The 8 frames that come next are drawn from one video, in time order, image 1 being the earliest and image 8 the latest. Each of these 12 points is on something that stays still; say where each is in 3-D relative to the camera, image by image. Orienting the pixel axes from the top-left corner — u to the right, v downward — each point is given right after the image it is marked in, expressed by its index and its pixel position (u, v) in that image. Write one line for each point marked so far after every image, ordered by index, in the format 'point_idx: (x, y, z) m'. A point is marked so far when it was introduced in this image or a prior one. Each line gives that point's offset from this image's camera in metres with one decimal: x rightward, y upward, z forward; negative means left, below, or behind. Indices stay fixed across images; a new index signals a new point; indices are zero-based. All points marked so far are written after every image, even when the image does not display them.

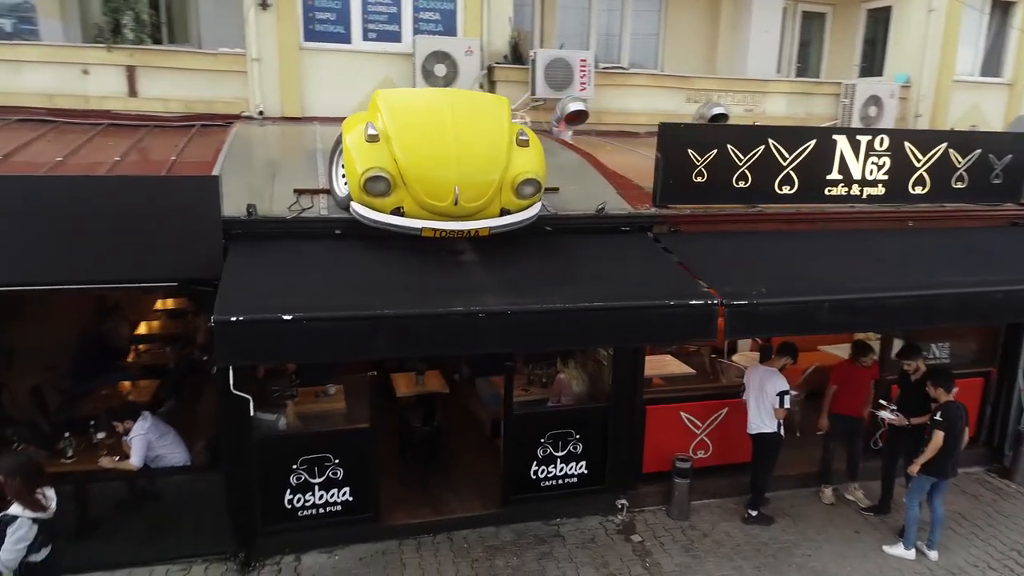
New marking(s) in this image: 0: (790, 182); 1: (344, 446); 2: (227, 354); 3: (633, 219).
0: (+2.5, +0.9, +6.3) m
1: (-1.4, -1.3, +5.9) m
2: (-1.8, -0.4, +4.3) m
3: (+1.0, +0.6, +5.9) m
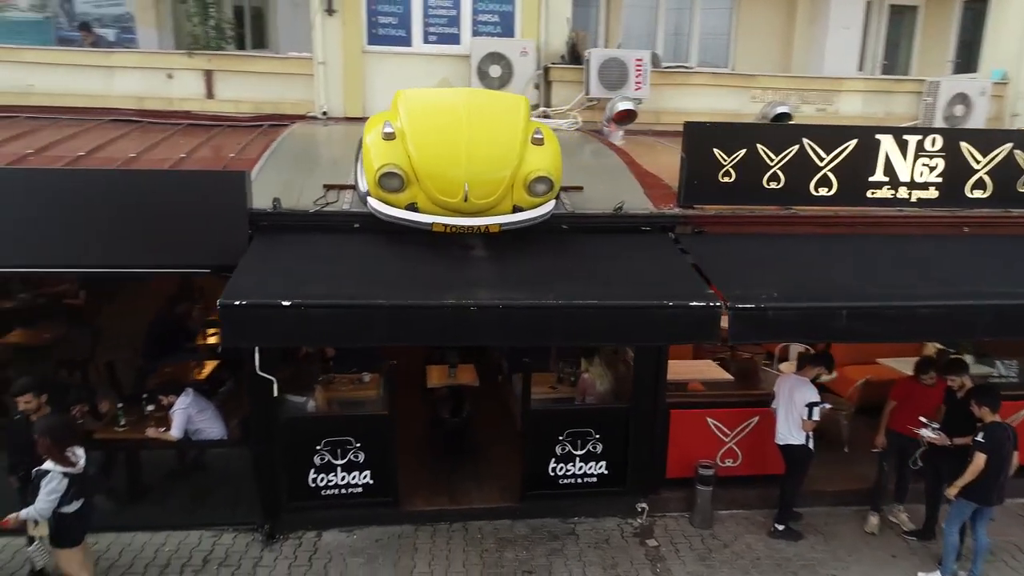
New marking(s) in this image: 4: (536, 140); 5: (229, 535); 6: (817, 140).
0: (+2.7, +0.9, +6.0) m
1: (-1.3, -1.2, +6.2) m
2: (-1.8, -0.3, +4.6) m
3: (+1.2, +0.6, +5.9) m
4: (+0.2, +1.2, +5.6) m
5: (-2.4, -2.1, +6.1) m
6: (+2.5, +1.2, +5.9) m
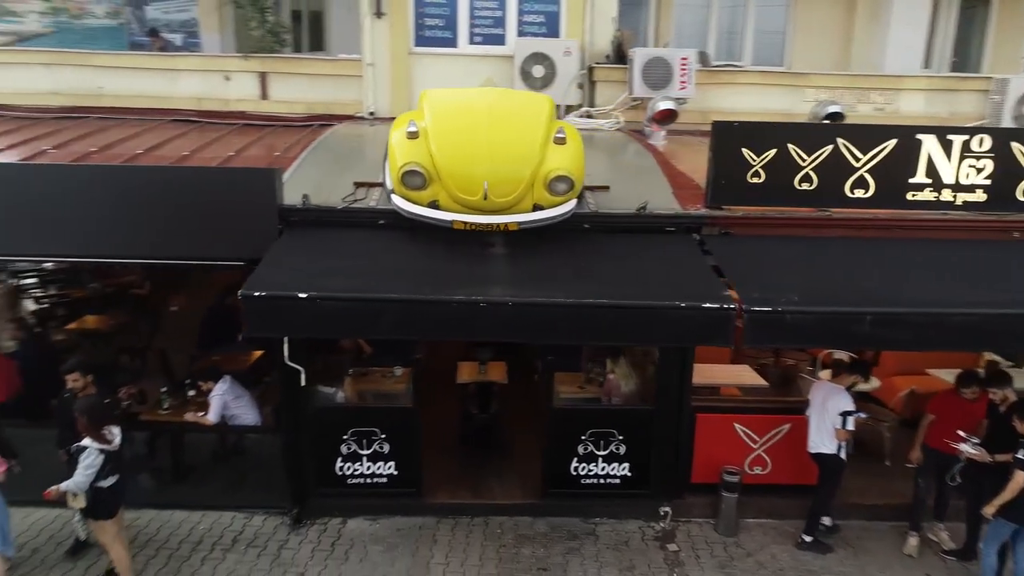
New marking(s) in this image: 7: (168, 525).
0: (+2.9, +0.8, +5.8) m
1: (-1.1, -1.2, +6.3) m
2: (-1.8, -0.3, +4.8) m
3: (+1.4, +0.6, +5.8) m
4: (+0.4, +1.2, +5.6) m
5: (-2.3, -2.1, +6.4) m
6: (+2.7, +1.2, +5.7) m
7: (-3.0, -2.1, +6.2) m
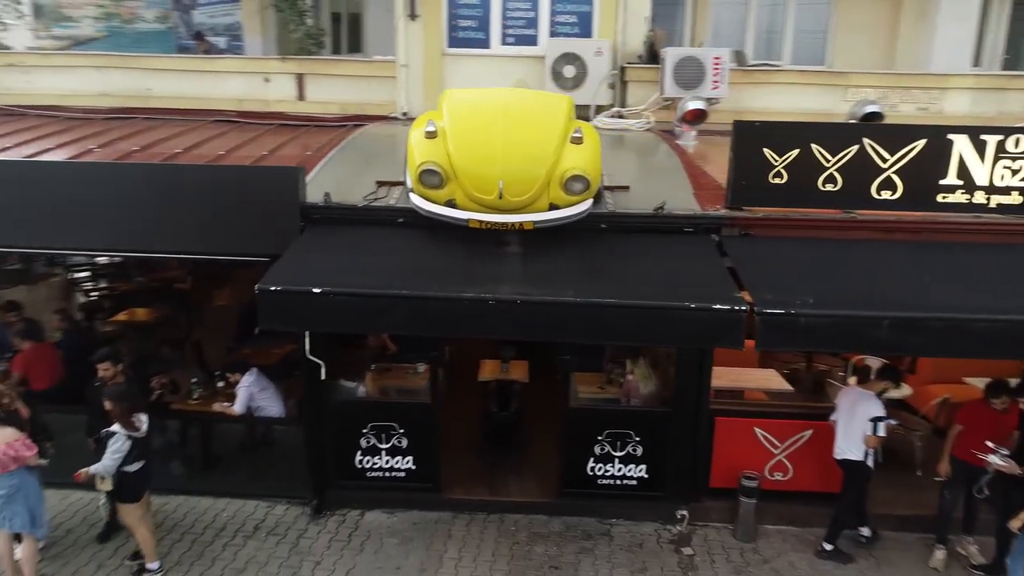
0: (+3.0, +0.8, +5.7) m
1: (-1.0, -1.2, +6.4) m
2: (-1.7, -0.2, +5.0) m
3: (+1.5, +0.5, +5.7) m
4: (+0.5, +1.2, +5.6) m
5: (-2.1, -2.0, +6.5) m
6: (+2.9, +1.2, +5.6) m
7: (-2.9, -2.0, +6.4) m
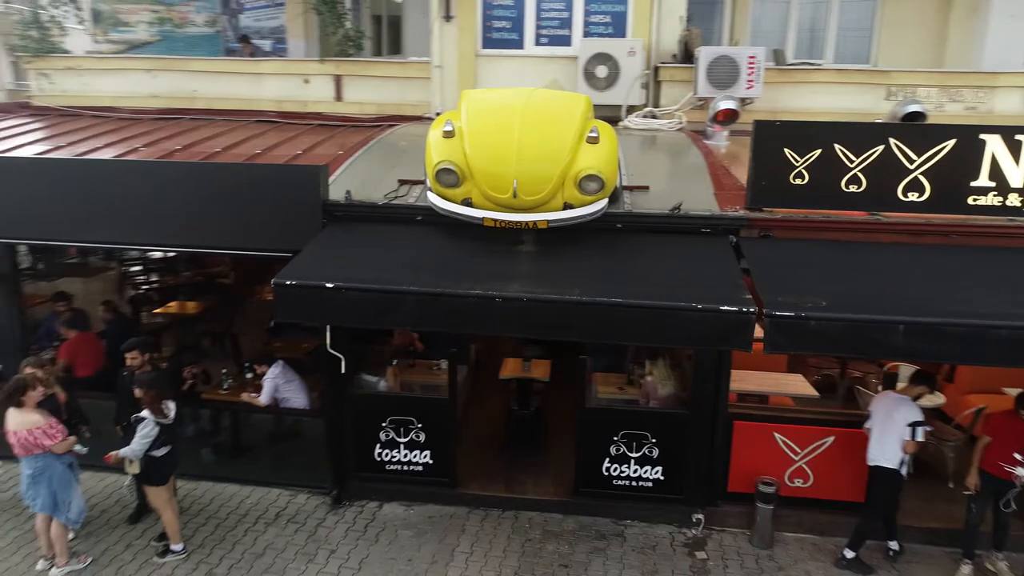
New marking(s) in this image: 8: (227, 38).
0: (+3.1, +0.8, +5.5) m
1: (-0.8, -1.1, +6.5) m
2: (-1.6, -0.2, +5.2) m
3: (+1.6, +0.5, +5.7) m
4: (+0.6, +1.2, +5.6) m
5: (-2.0, -2.0, +6.7) m
6: (+3.0, +1.1, +5.4) m
7: (-2.7, -2.0, +6.7) m
8: (-4.5, +3.9, +11.2) m
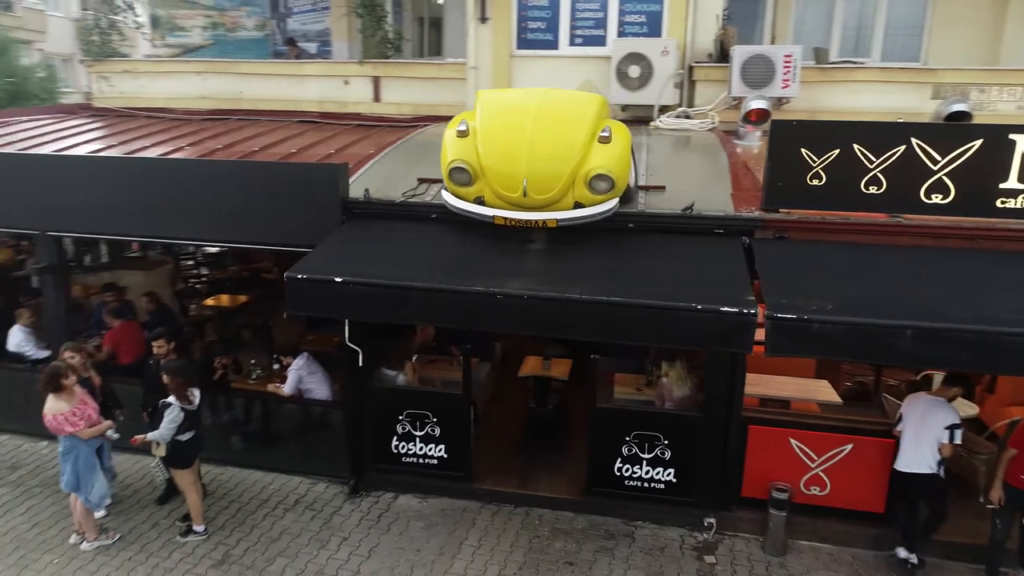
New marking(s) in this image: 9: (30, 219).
0: (+3.2, +0.7, +5.3) m
1: (-0.7, -1.1, +6.7) m
2: (-1.6, -0.1, +5.3) m
3: (+1.7, +0.5, +5.6) m
4: (+0.7, +1.2, +5.6) m
5: (-1.8, -1.9, +6.9) m
6: (+3.1, +1.1, +5.3) m
7: (-2.6, -1.9, +6.9) m
8: (-3.9, +4.0, +11.6) m
9: (-4.8, +0.7, +7.2) m
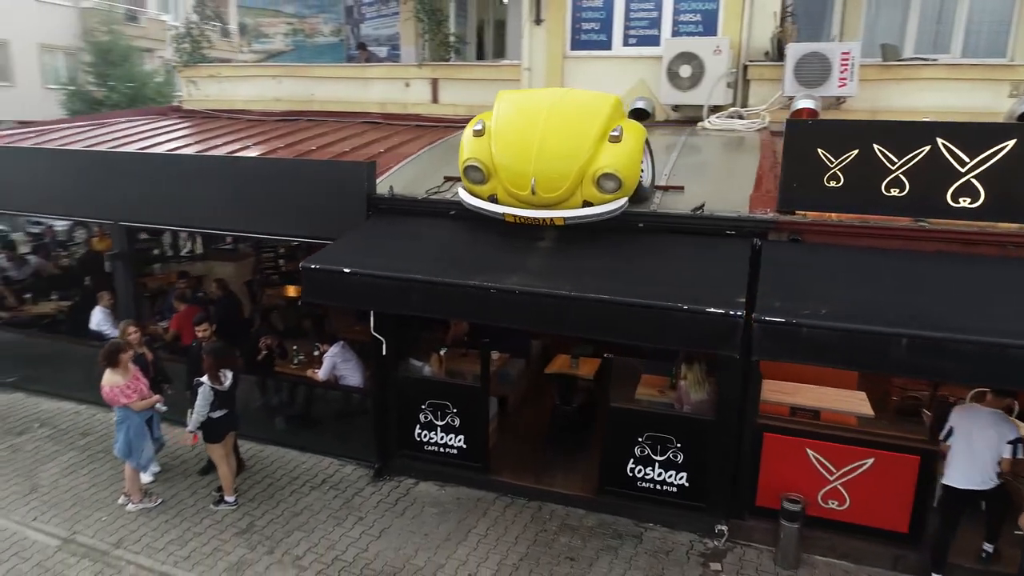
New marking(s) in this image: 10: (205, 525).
0: (+3.2, +0.7, +5.0) m
1: (-0.5, -1.1, +6.9) m
2: (-1.5, -0.1, +5.7) m
3: (+1.8, +0.5, +5.5) m
4: (+0.8, +1.2, +5.6) m
5: (-1.6, -1.8, +7.3) m
6: (+3.1, +1.0, +5.0) m
7: (-2.4, -1.8, +7.4) m
8: (-2.8, +4.1, +12.2) m
9: (-4.5, +0.9, +7.9) m
10: (-2.7, -2.1, +6.2) m
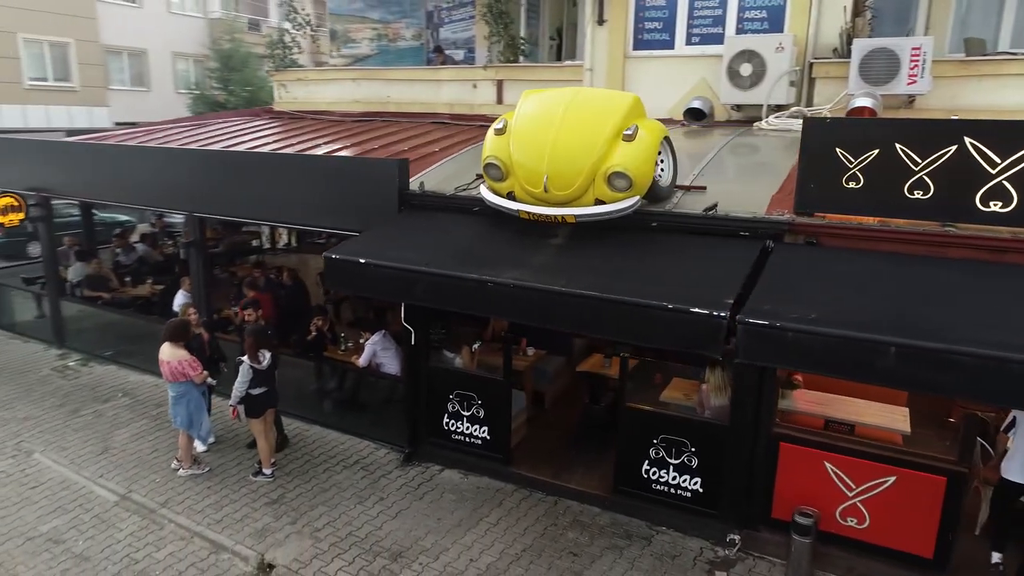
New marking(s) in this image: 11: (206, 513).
0: (+3.2, +0.6, +4.6) m
1: (-0.3, -1.0, +7.0) m
2: (-1.4, 0.0, +6.0) m
3: (+1.8, +0.5, +5.3) m
4: (+0.9, +1.2, +5.6) m
5: (-1.3, -1.7, +7.6) m
6: (+3.1, +1.0, +4.6) m
7: (-2.1, -1.7, +7.8) m
8: (-1.6, +4.2, +12.6) m
9: (-4.0, +1.0, +8.7) m
10: (-2.5, -1.9, +6.7) m
11: (-2.7, -2.0, +6.4) m
